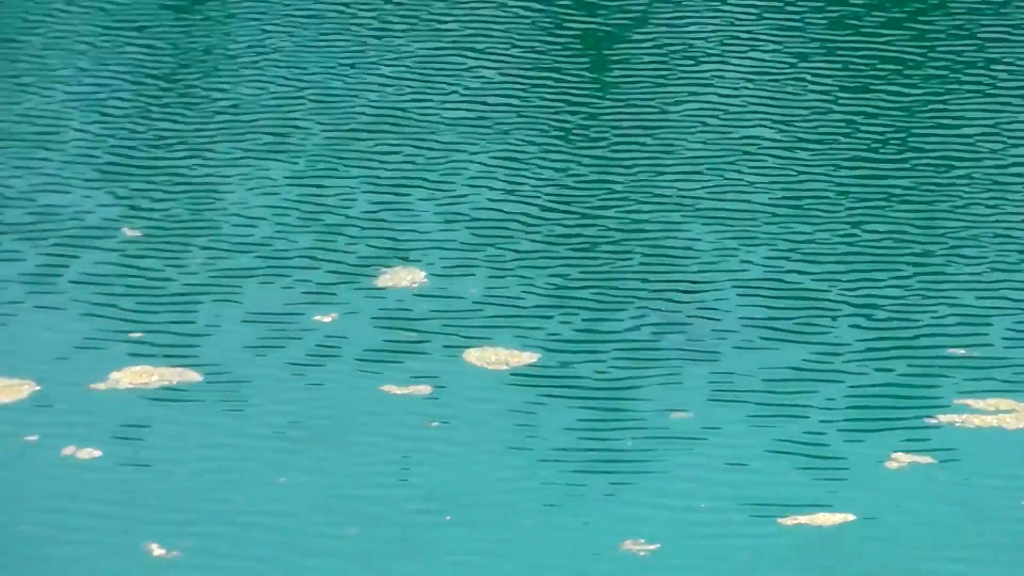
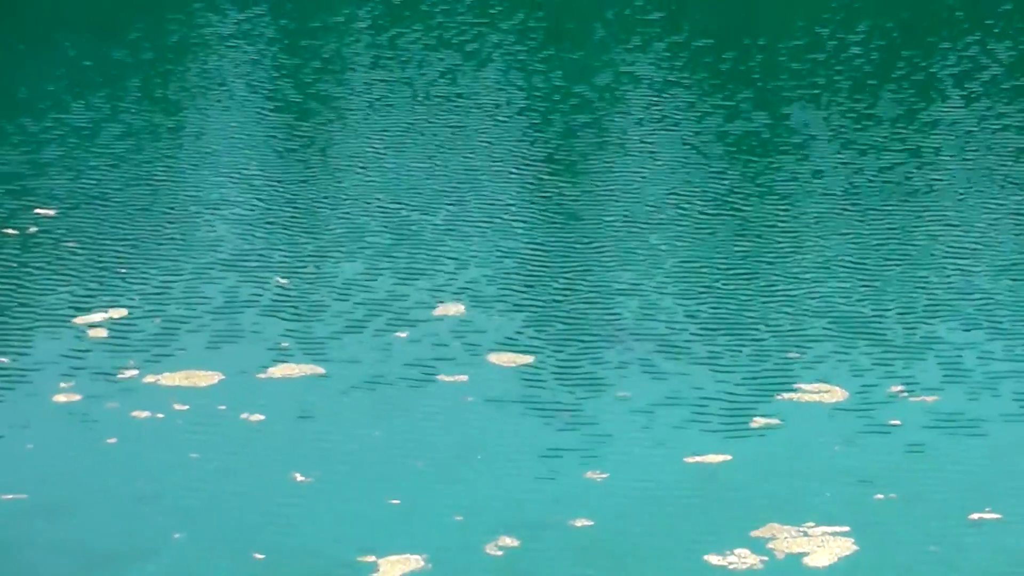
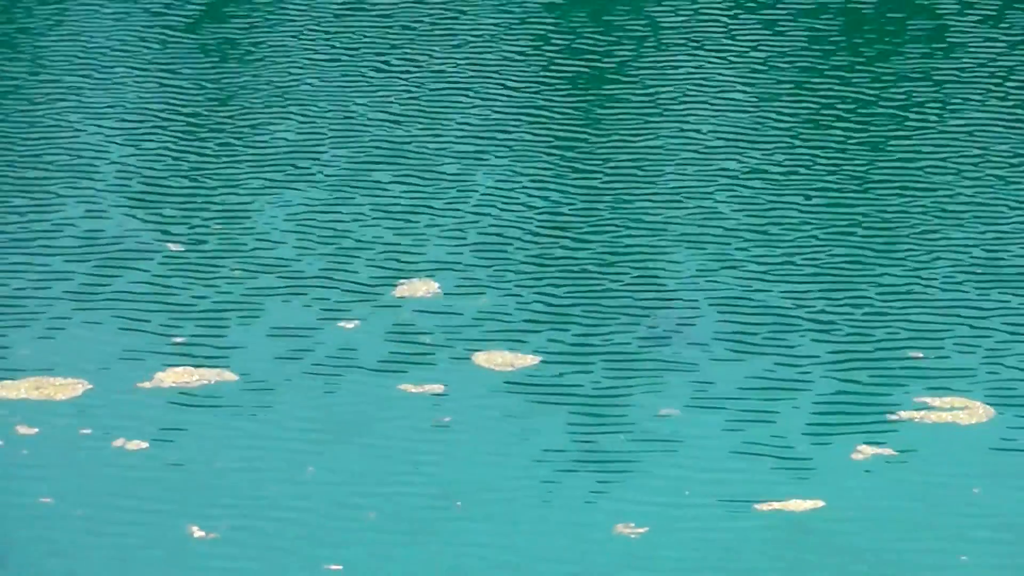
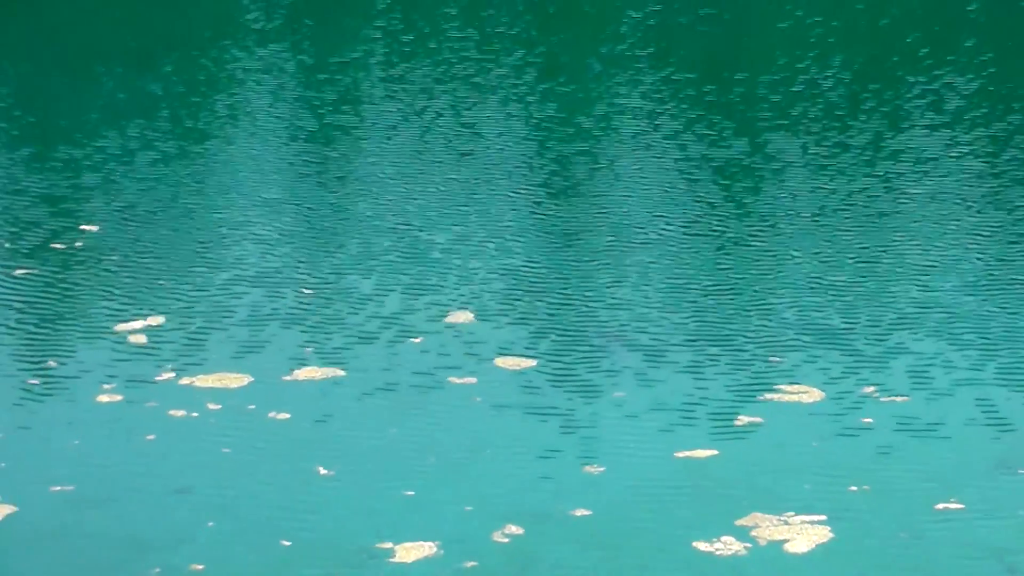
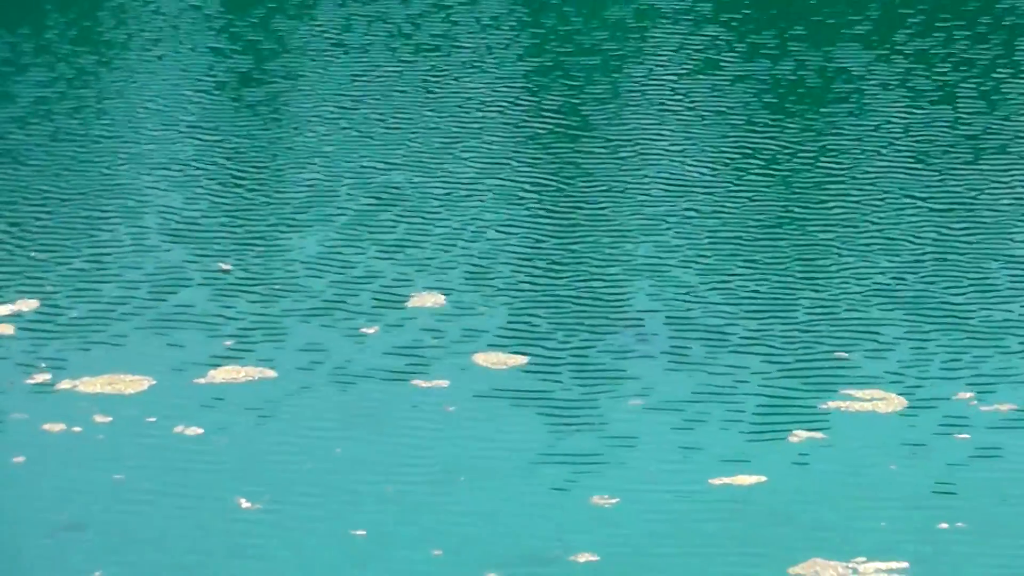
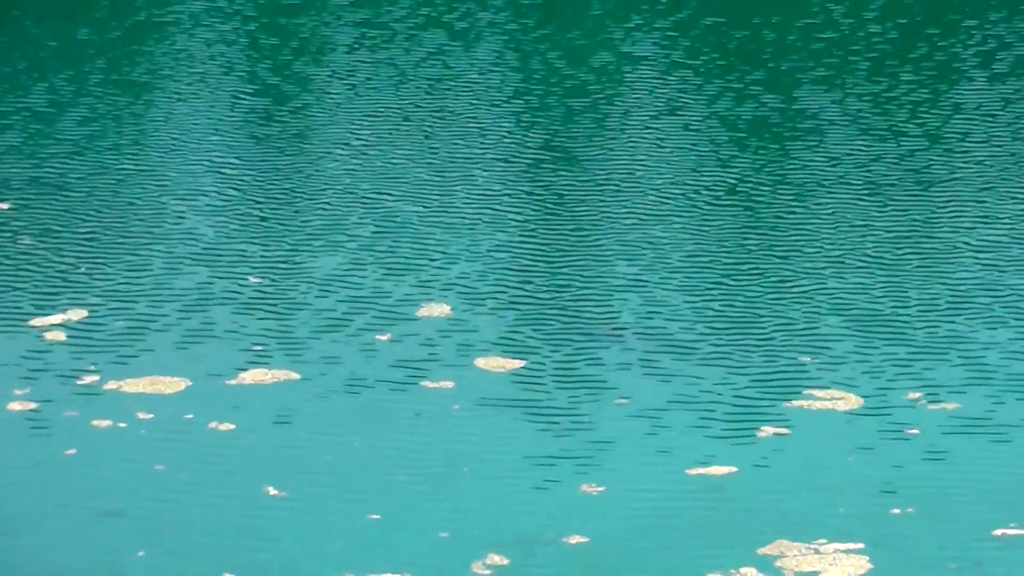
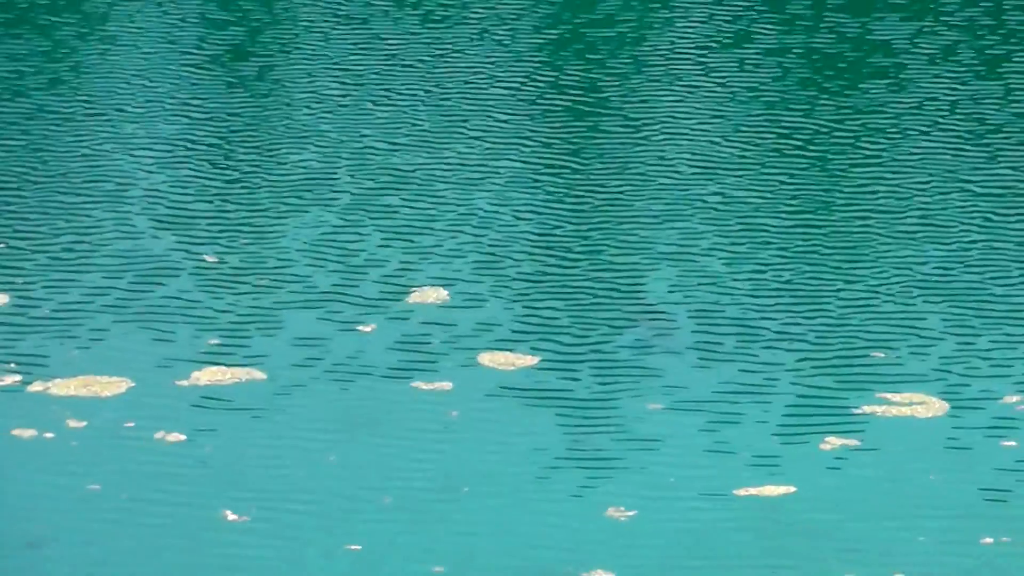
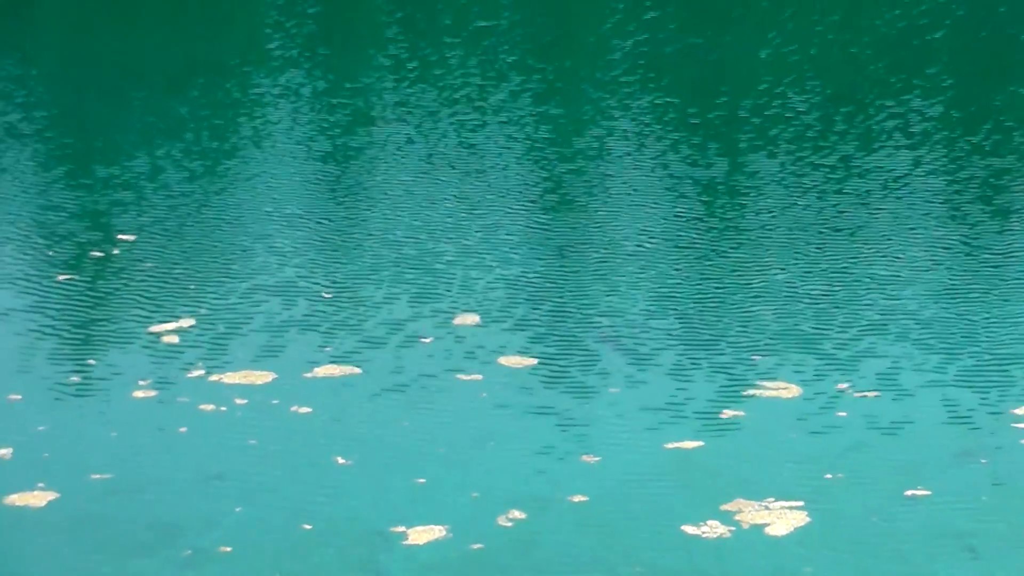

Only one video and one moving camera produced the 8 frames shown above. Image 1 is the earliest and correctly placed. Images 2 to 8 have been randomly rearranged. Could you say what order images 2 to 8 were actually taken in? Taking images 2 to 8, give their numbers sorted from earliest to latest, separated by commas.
3, 7, 5, 6, 2, 4, 8
